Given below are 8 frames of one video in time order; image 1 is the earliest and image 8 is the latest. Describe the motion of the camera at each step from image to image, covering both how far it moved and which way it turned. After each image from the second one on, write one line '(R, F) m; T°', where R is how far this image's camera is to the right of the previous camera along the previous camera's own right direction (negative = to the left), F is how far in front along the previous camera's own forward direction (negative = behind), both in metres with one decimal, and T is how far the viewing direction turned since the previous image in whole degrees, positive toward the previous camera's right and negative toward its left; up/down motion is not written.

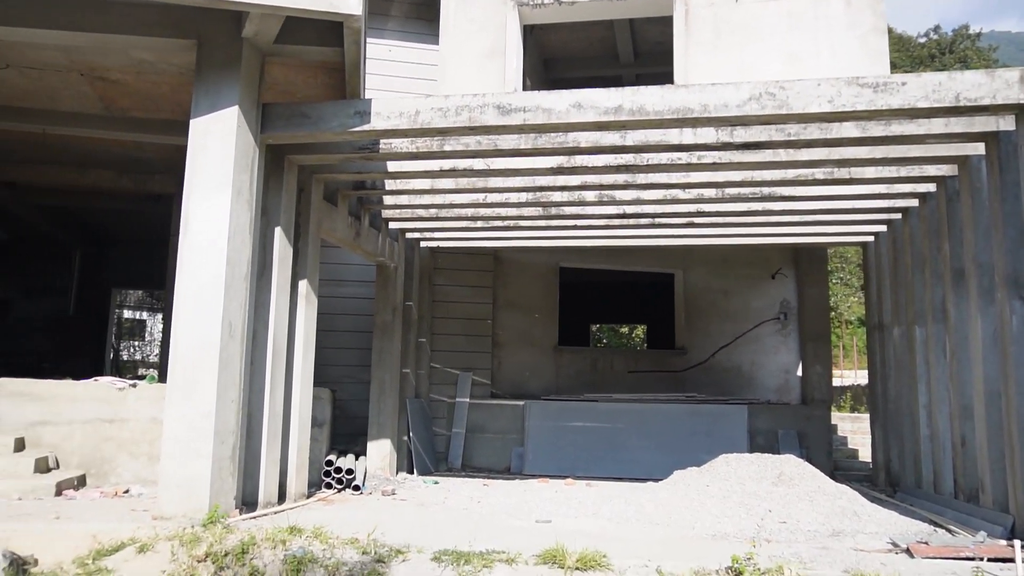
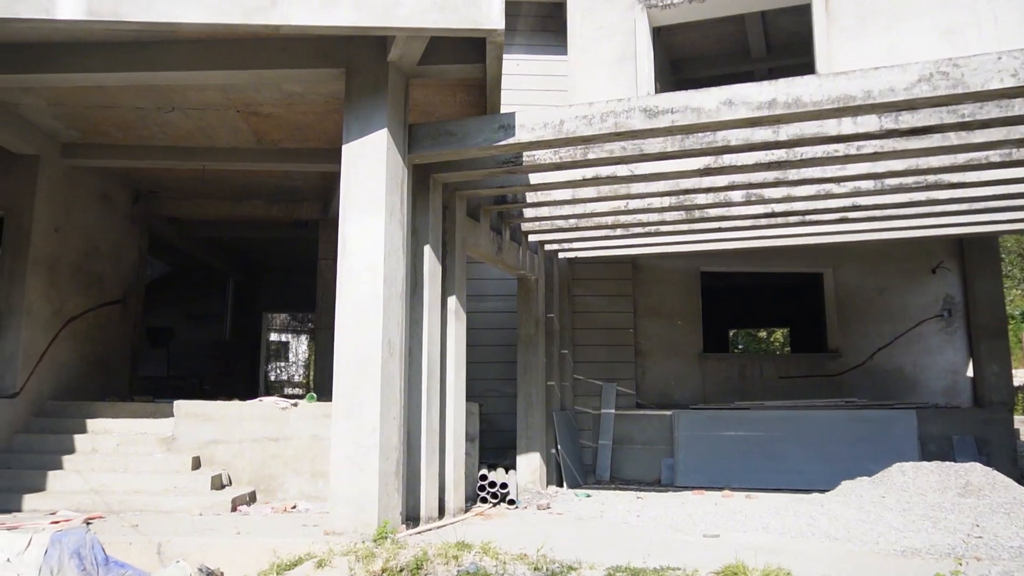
(-0.1, +0.1) m; -8°
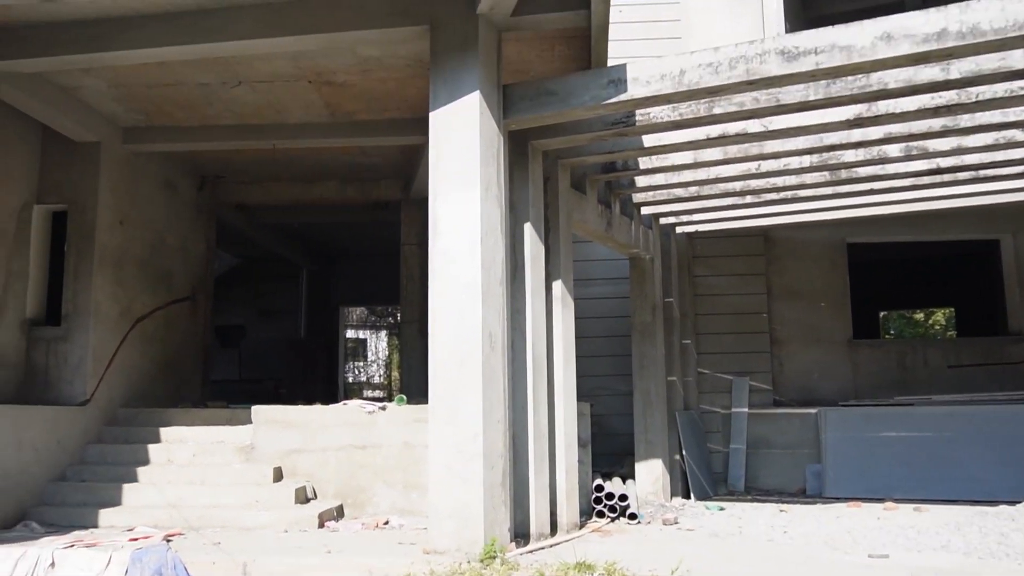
(-0.3, +0.8) m; -5°
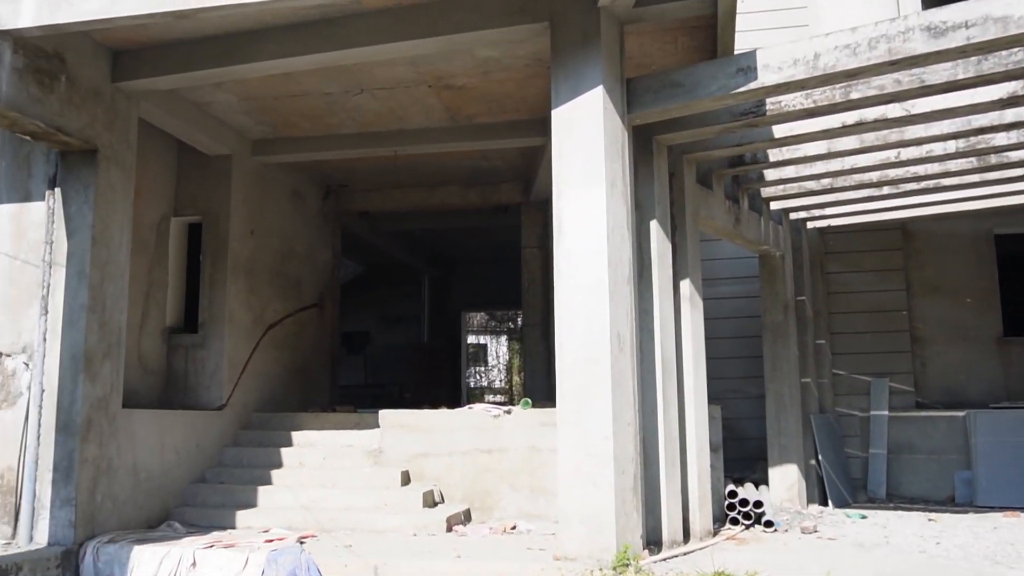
(-0.1, +0.1) m; -7°
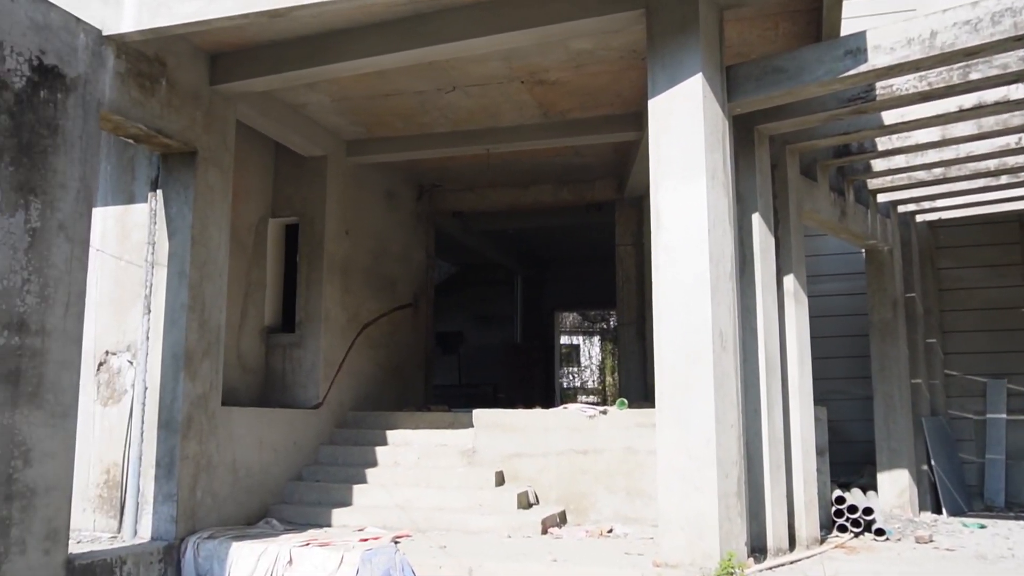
(0.0, +0.1) m; -6°
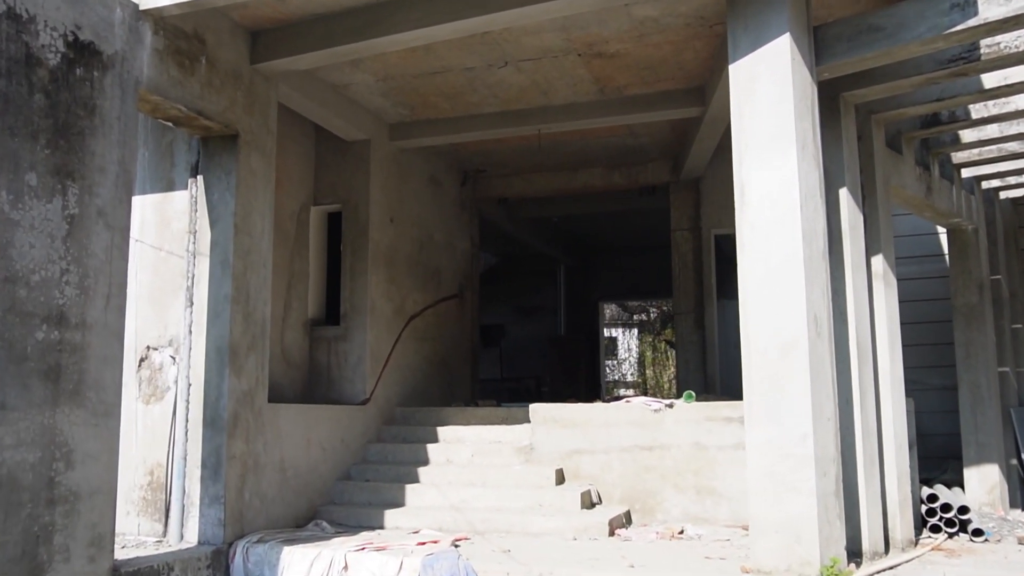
(-0.2, +0.4) m; -2°
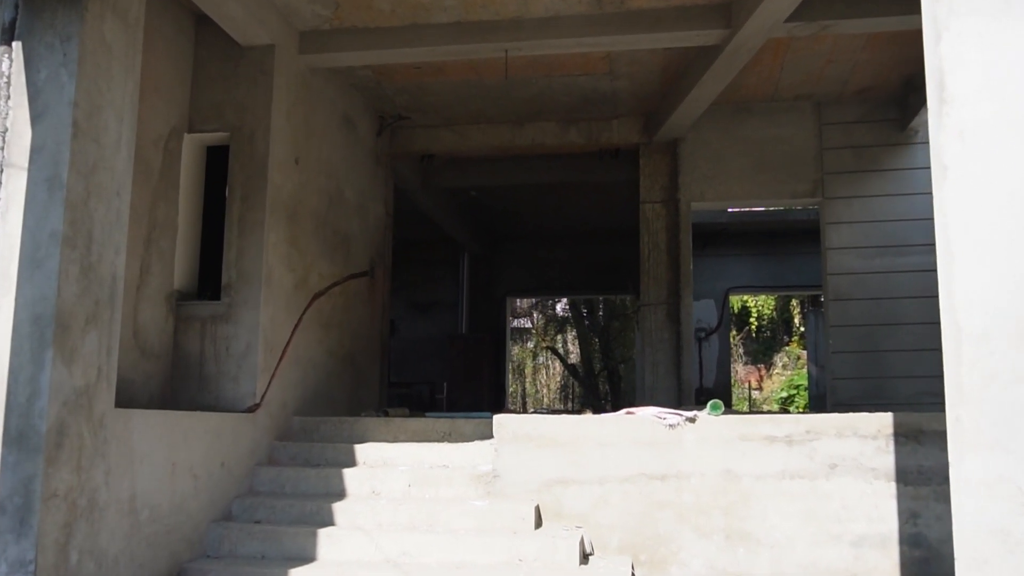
(-0.6, +1.8) m; +10°
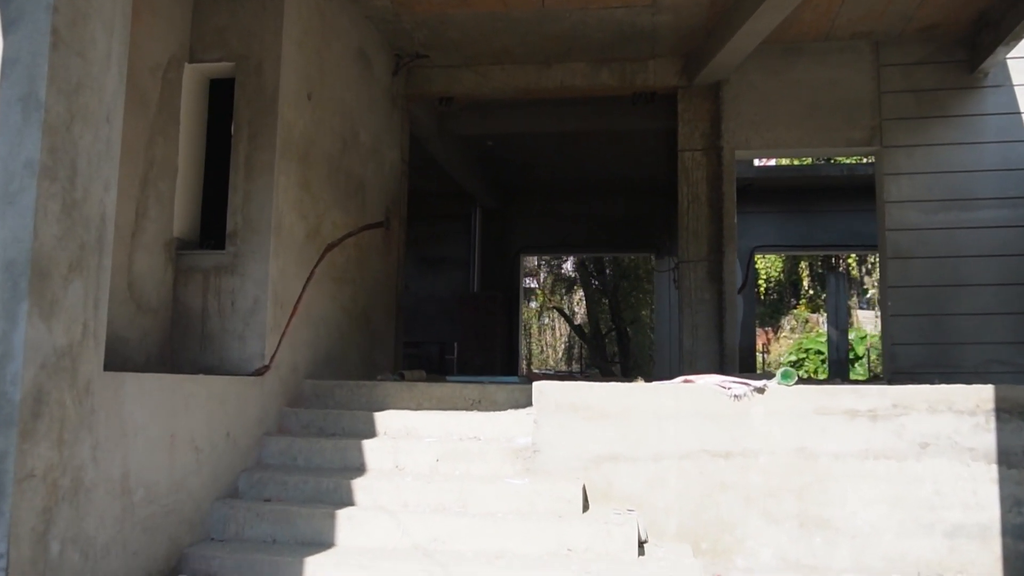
(-0.2, +0.6) m; 0°
